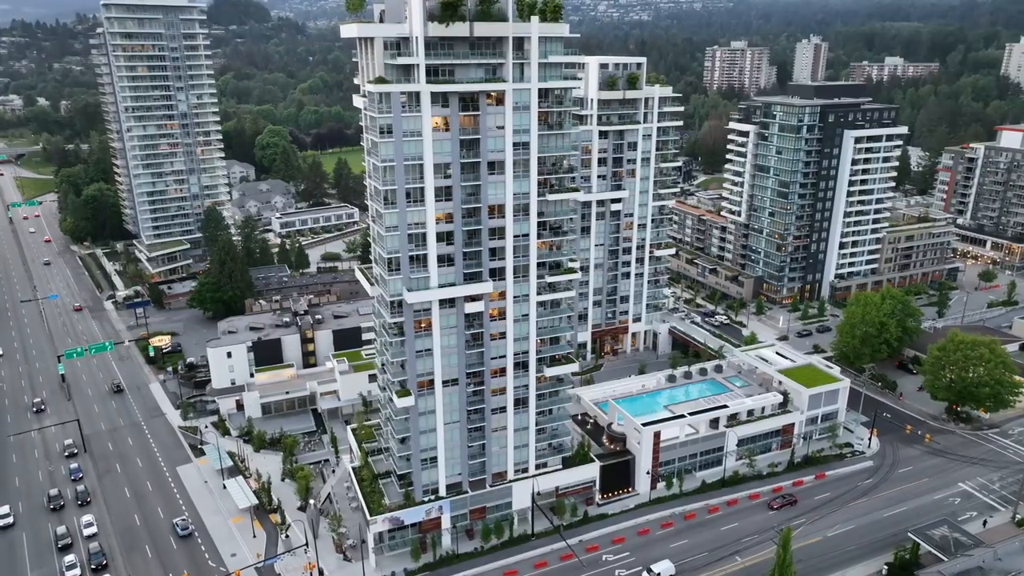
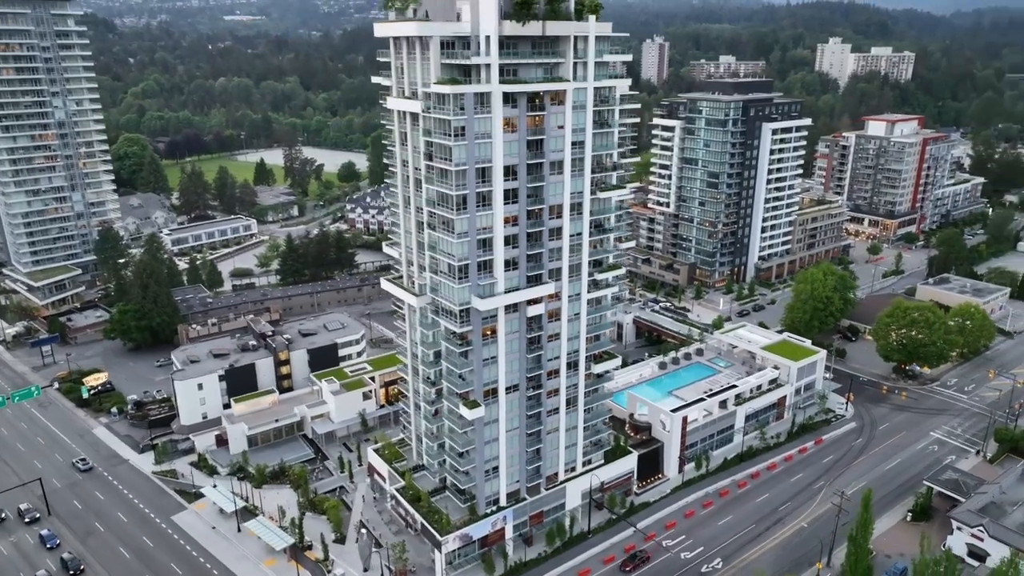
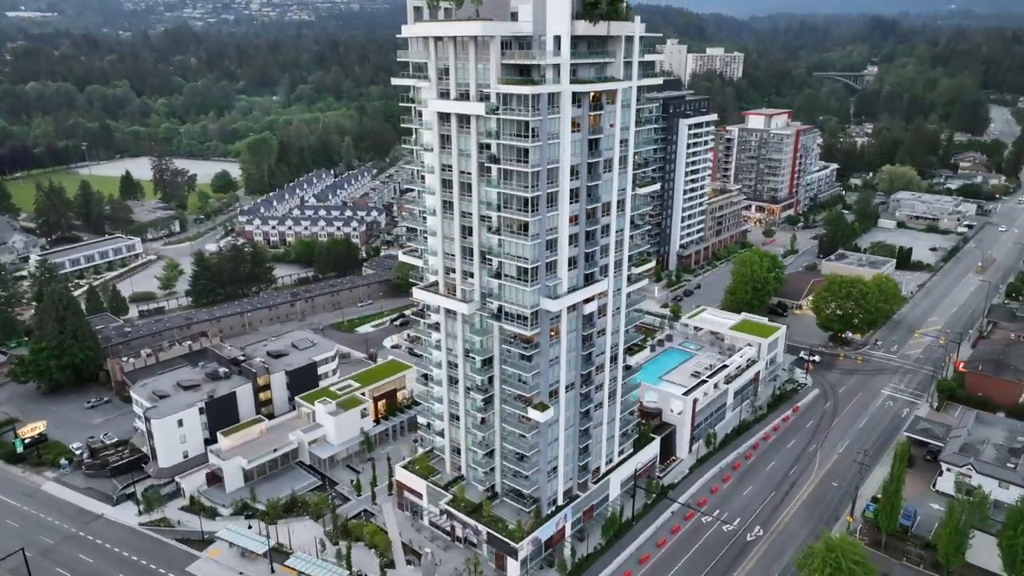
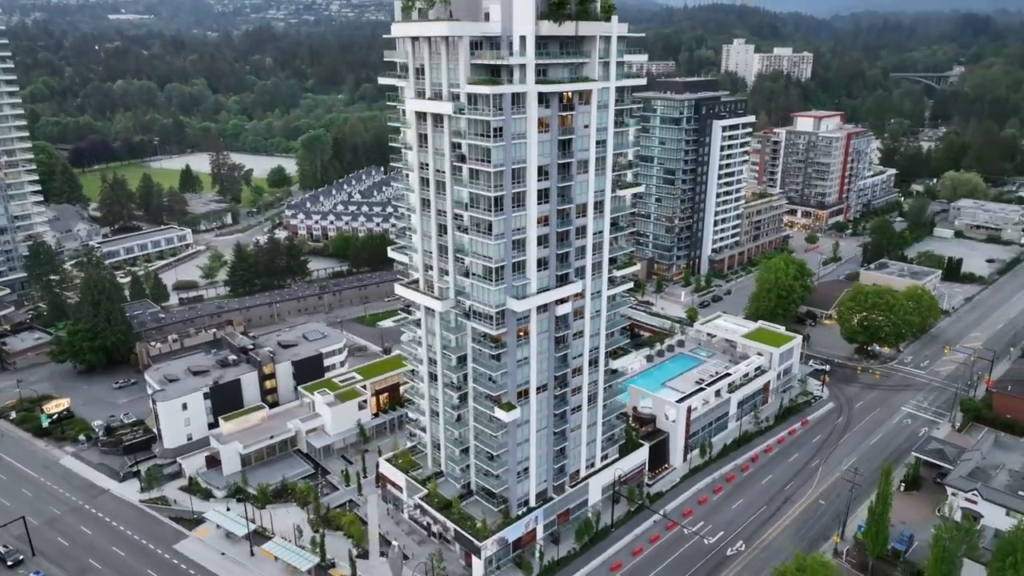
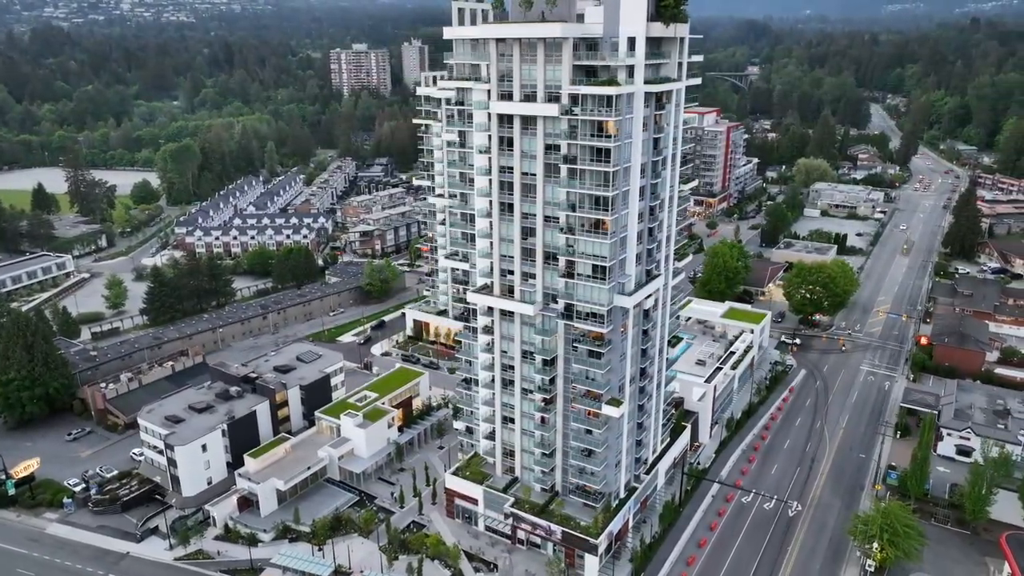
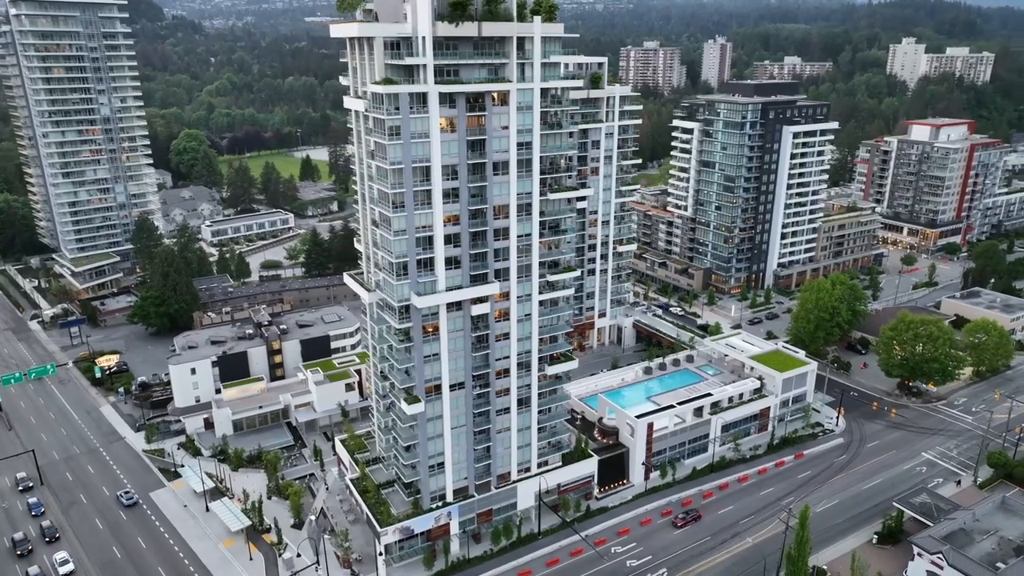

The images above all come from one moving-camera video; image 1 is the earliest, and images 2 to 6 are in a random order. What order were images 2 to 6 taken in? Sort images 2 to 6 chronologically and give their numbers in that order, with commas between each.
6, 2, 4, 3, 5
